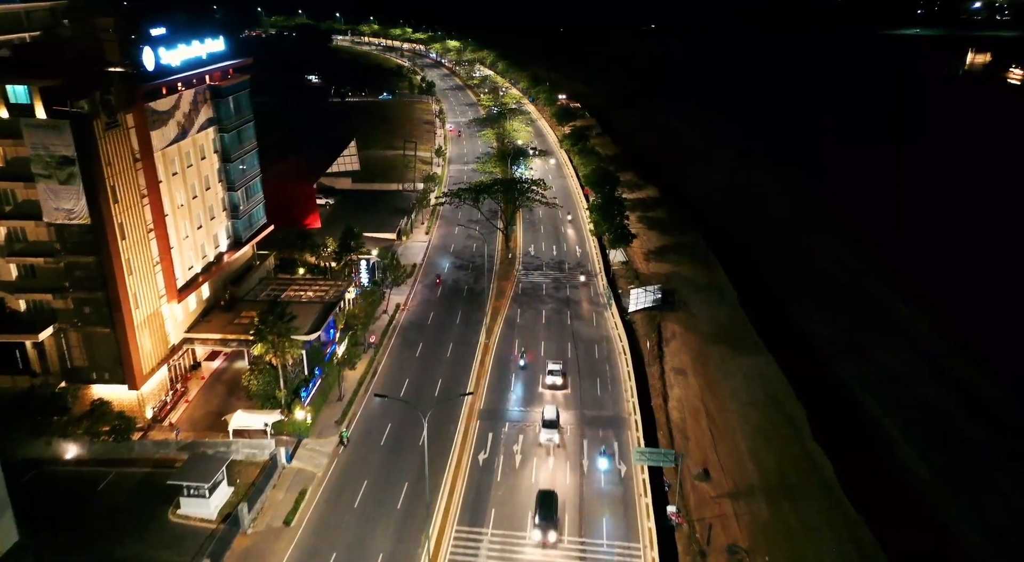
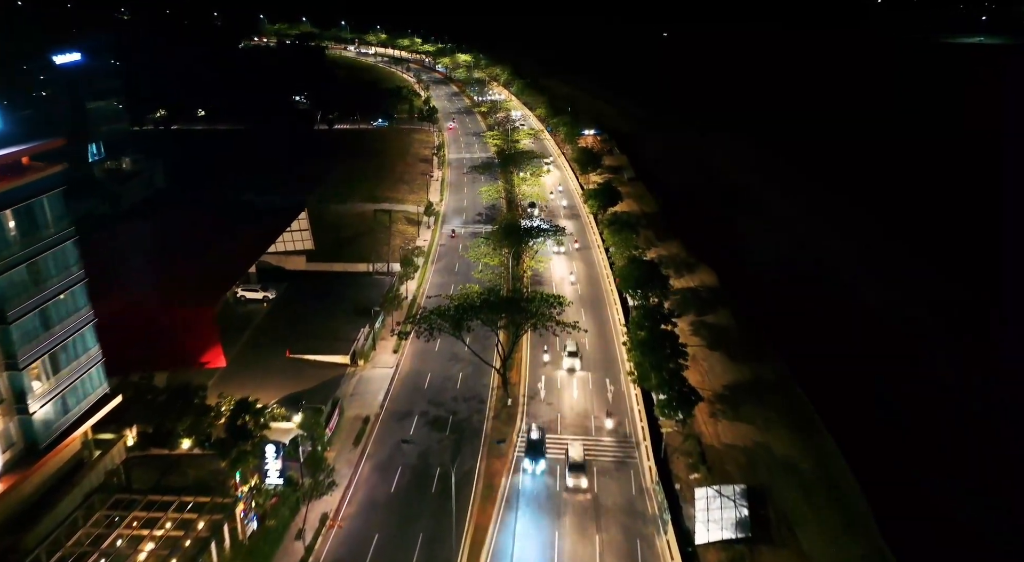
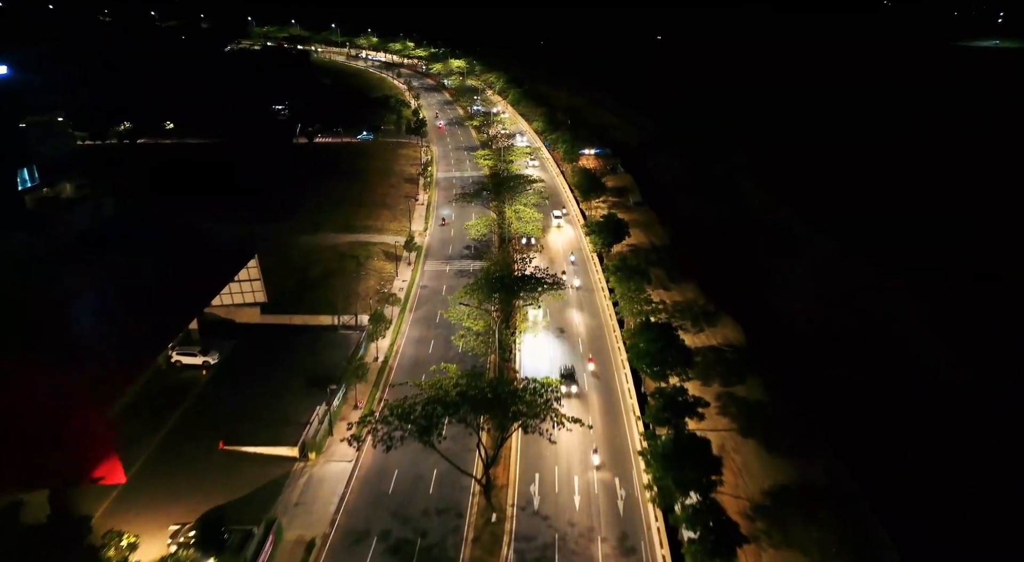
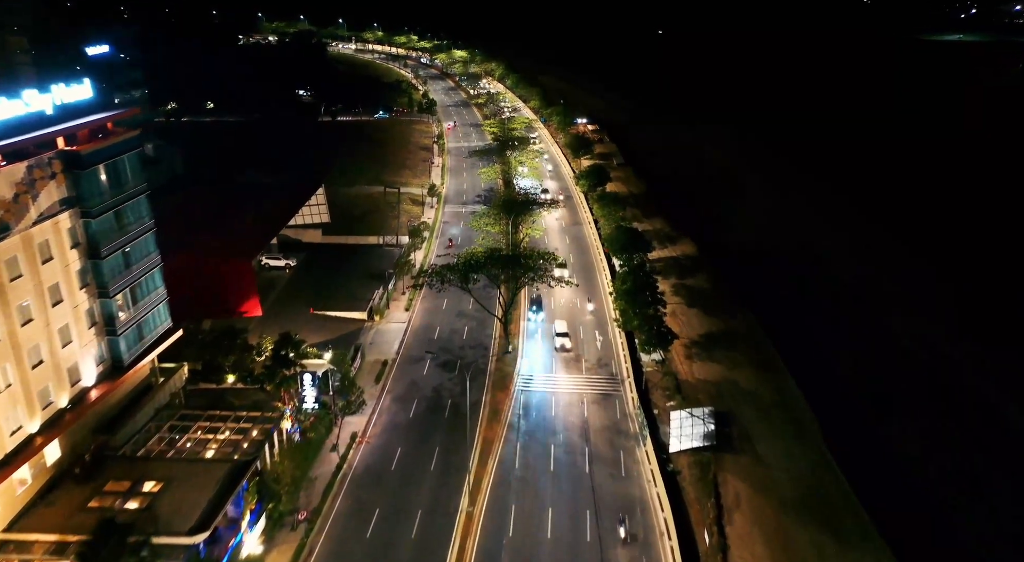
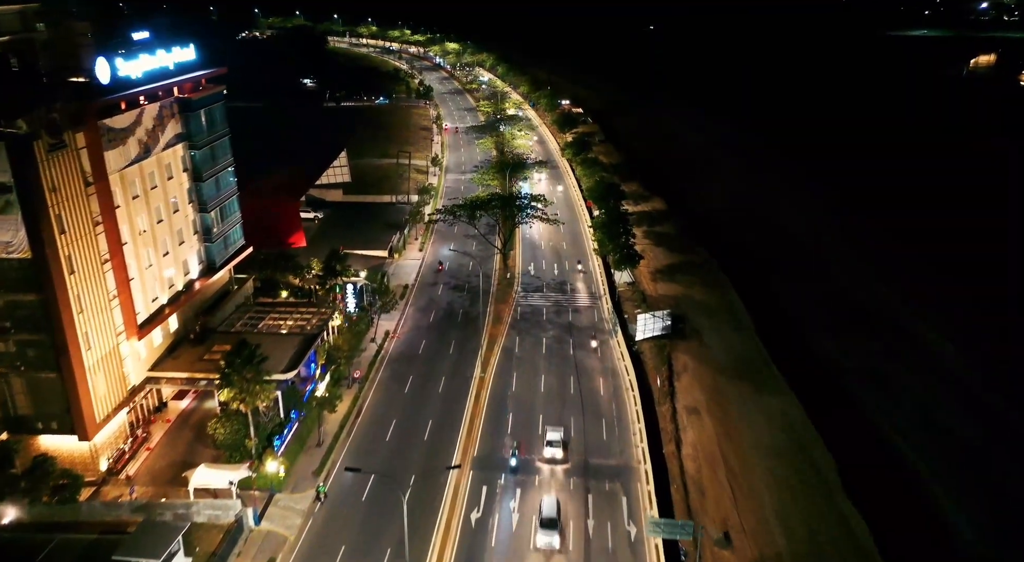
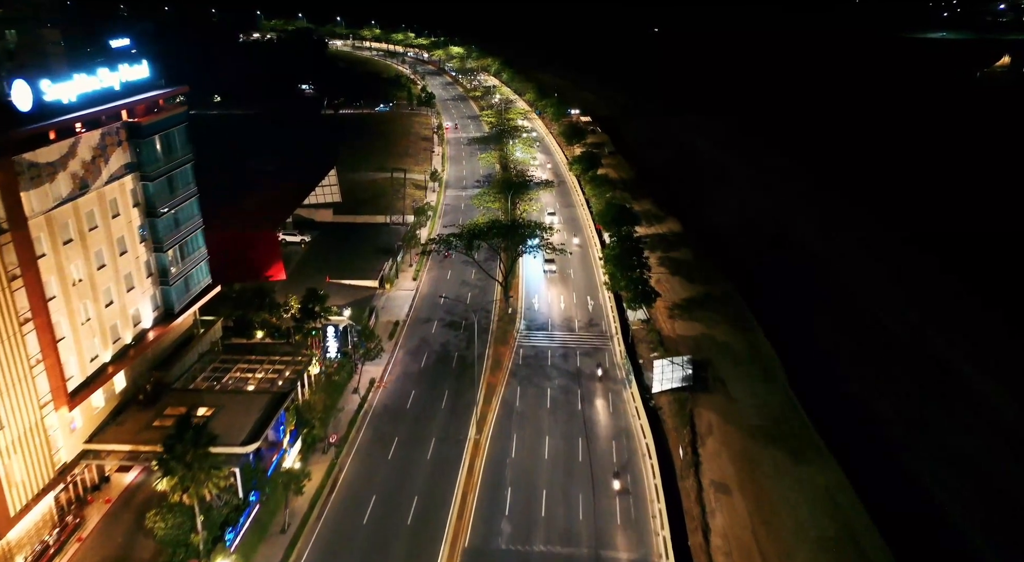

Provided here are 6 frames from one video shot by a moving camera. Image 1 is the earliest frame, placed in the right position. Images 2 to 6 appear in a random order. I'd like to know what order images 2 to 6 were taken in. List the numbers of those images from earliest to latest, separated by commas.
5, 6, 4, 2, 3
